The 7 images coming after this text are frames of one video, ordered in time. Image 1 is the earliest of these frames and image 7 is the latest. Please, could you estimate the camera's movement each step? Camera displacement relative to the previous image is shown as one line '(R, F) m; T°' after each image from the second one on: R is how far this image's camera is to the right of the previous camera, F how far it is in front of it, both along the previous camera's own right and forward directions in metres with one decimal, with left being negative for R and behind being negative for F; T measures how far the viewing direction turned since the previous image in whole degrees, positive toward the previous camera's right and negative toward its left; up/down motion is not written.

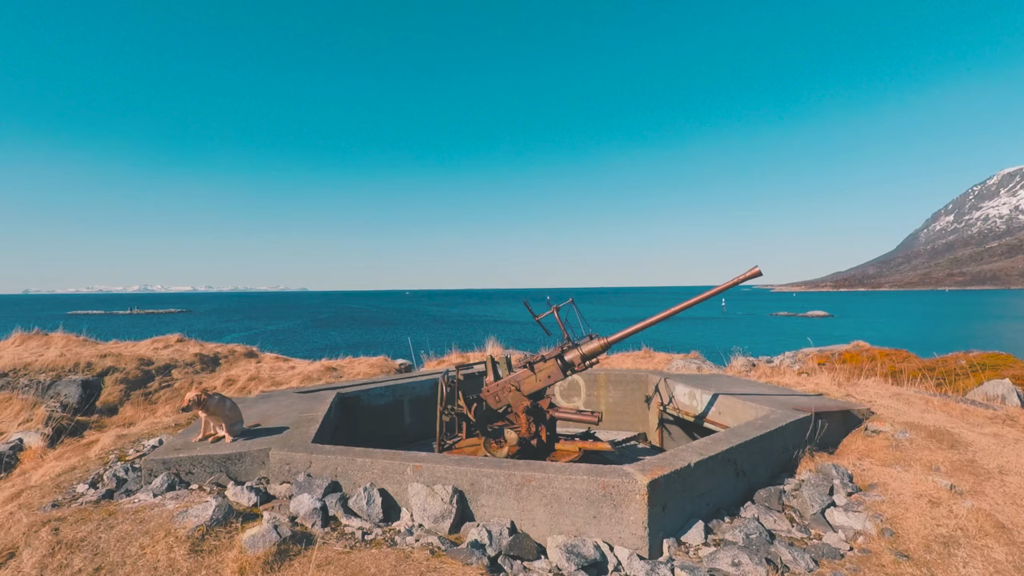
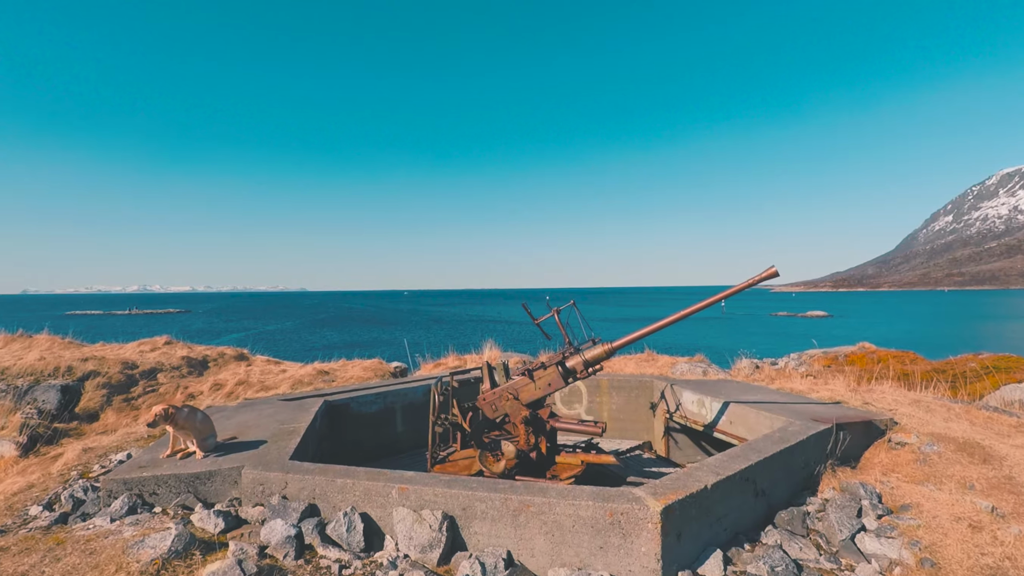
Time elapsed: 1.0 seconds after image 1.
(0.0, +0.5) m; 0°
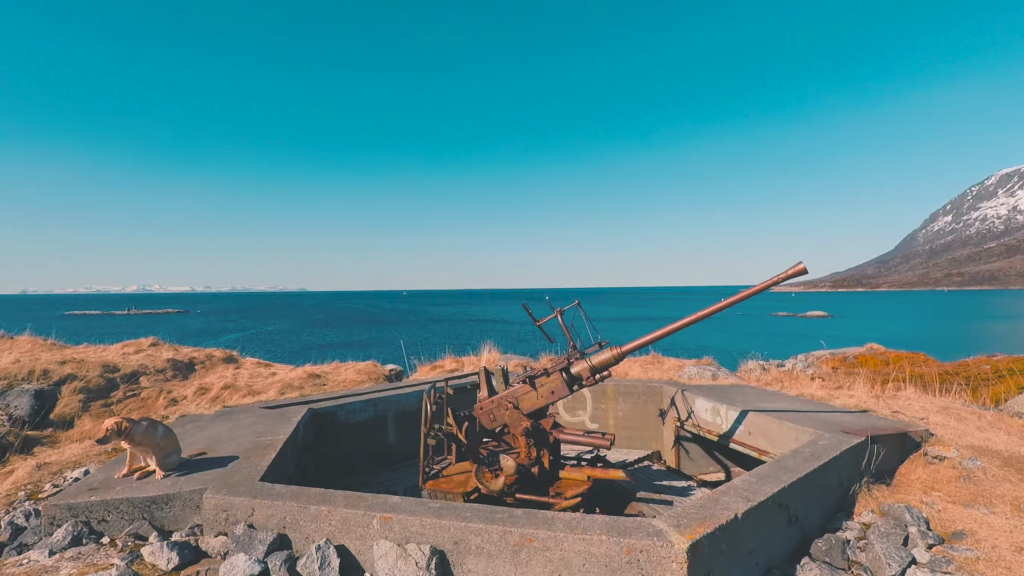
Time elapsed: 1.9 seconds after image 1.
(0.0, +0.6) m; 0°
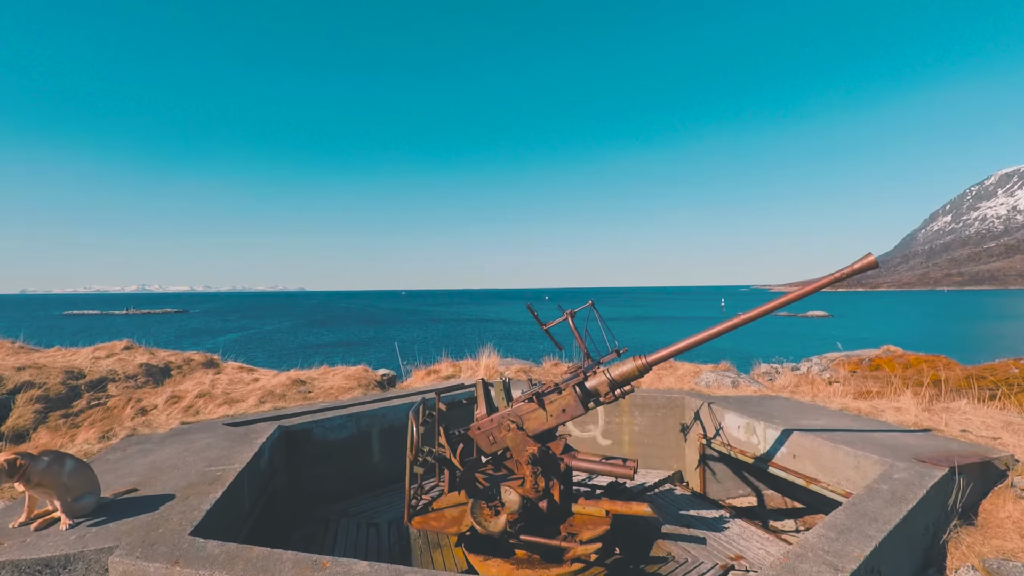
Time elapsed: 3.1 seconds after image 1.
(0.0, +1.0) m; 0°
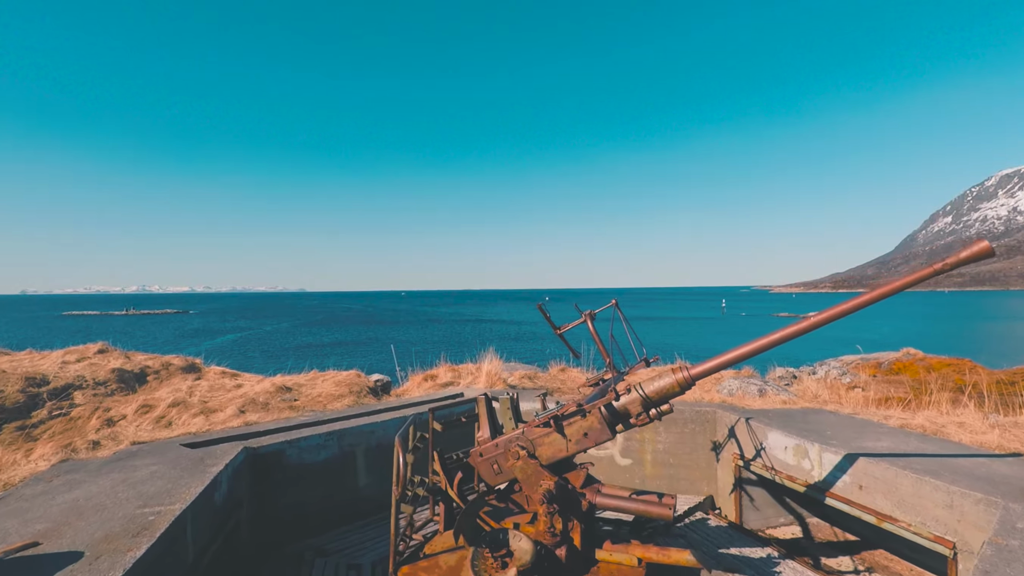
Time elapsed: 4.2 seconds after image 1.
(-0.1, +1.0) m; 0°
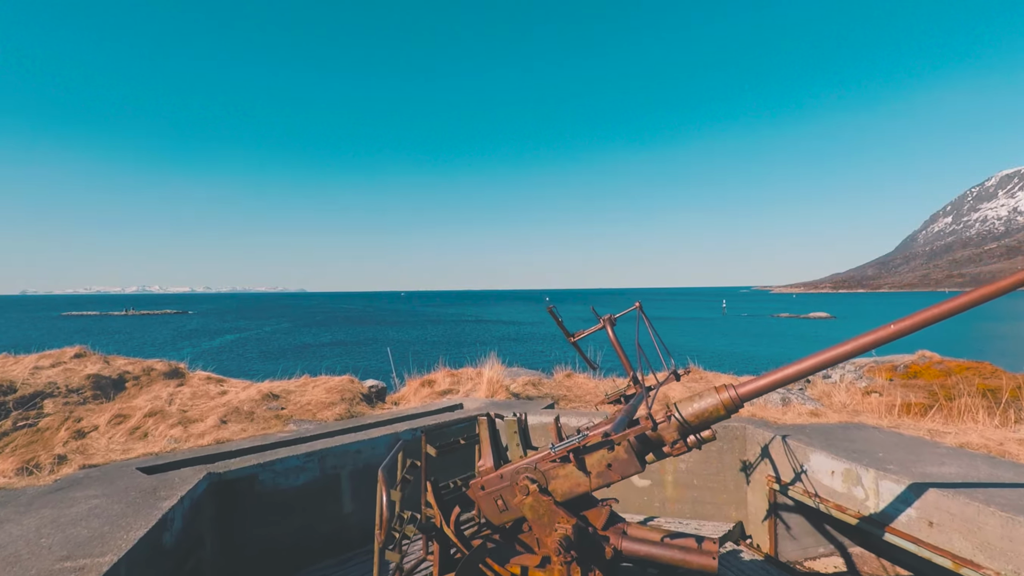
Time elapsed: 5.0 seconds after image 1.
(-0.1, +0.7) m; 0°
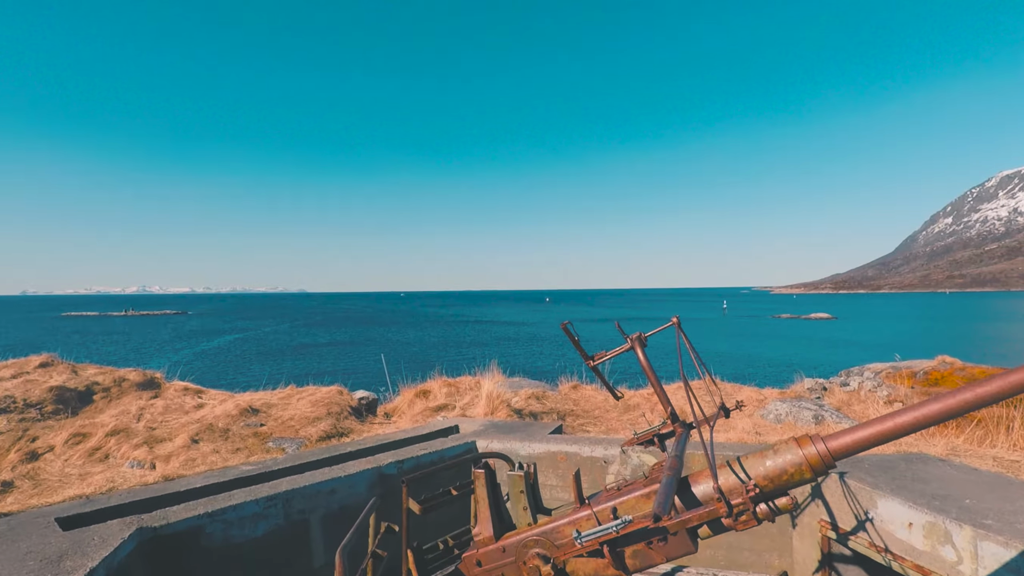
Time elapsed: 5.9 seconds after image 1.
(0.0, +0.9) m; 0°
